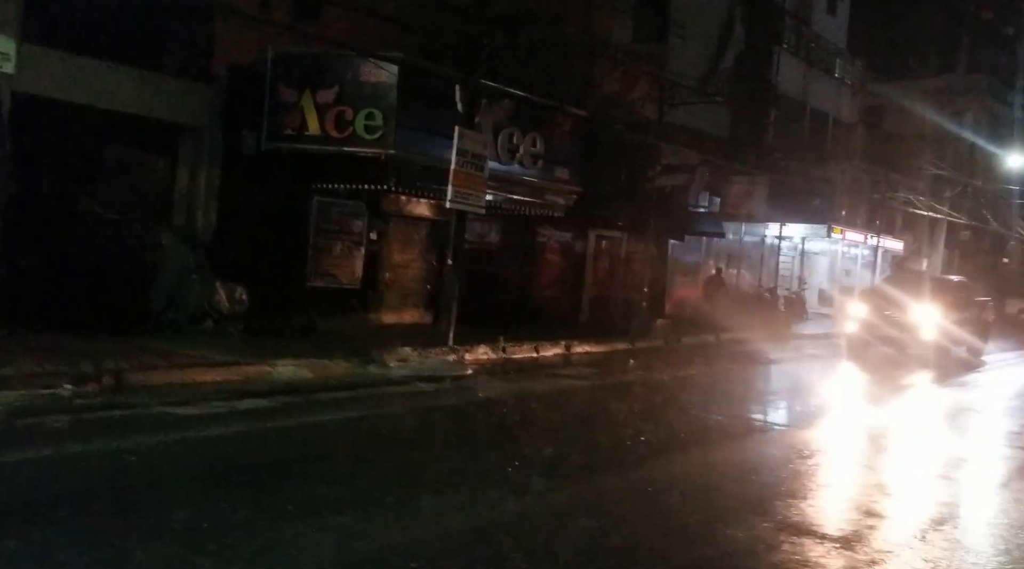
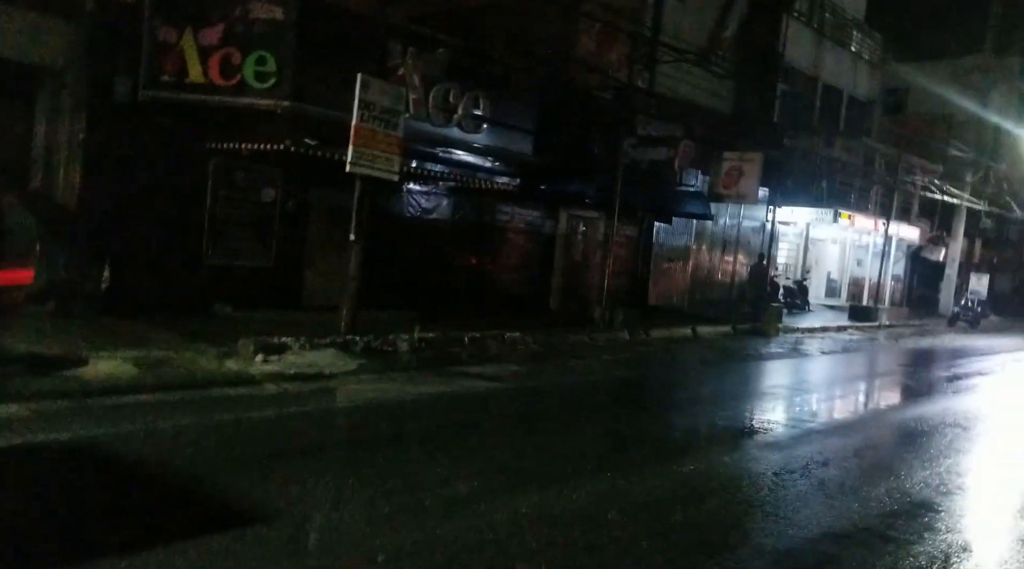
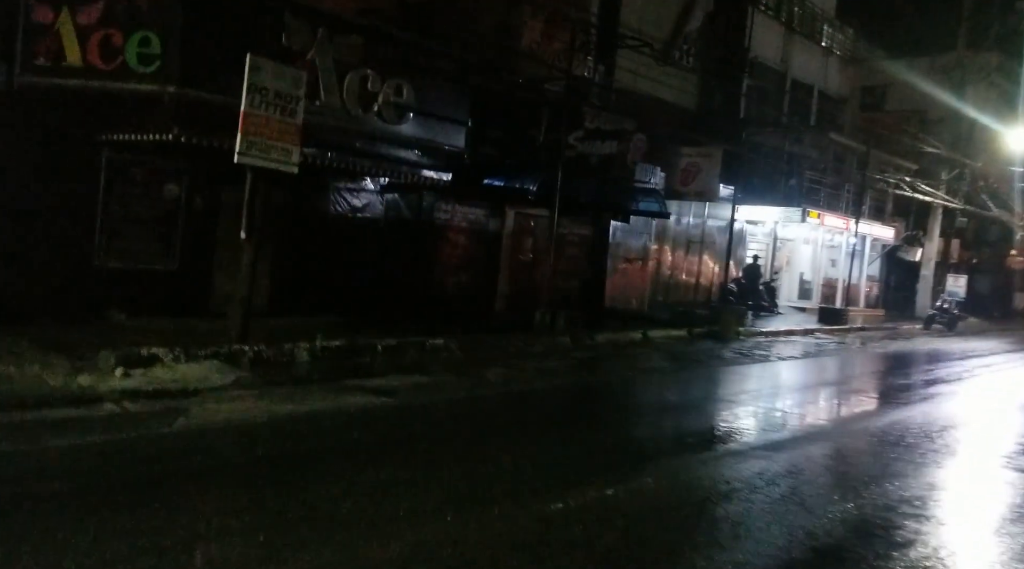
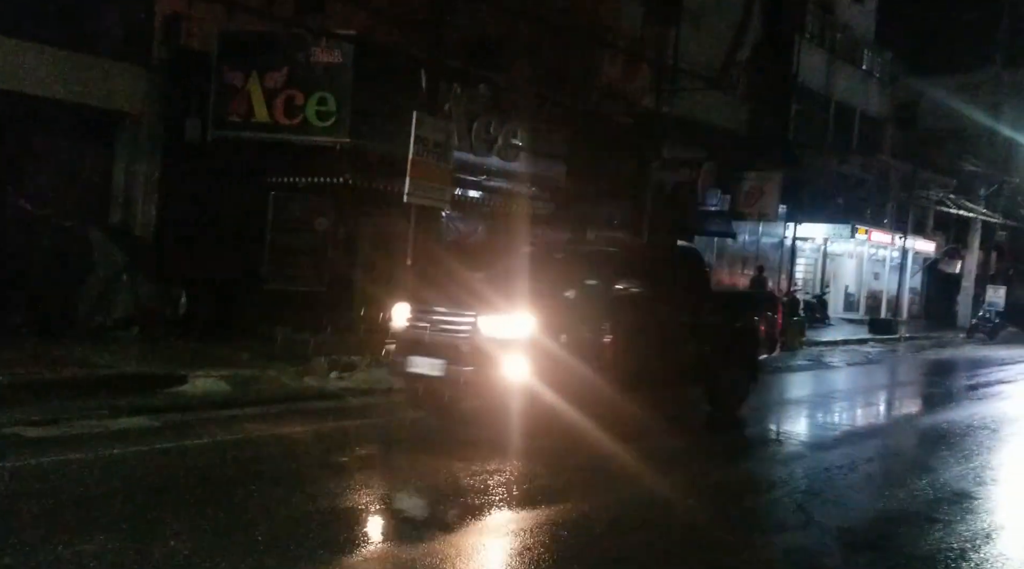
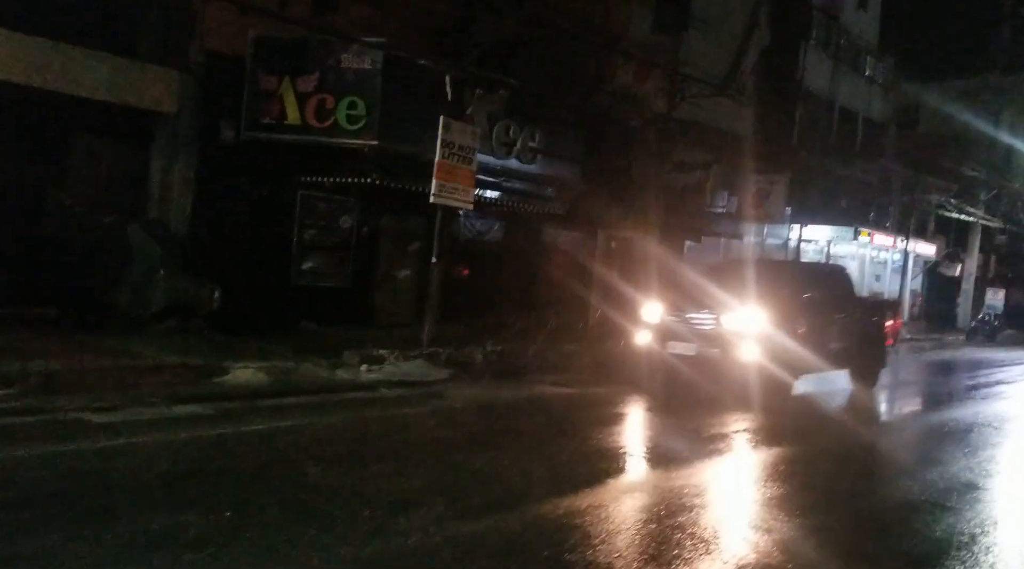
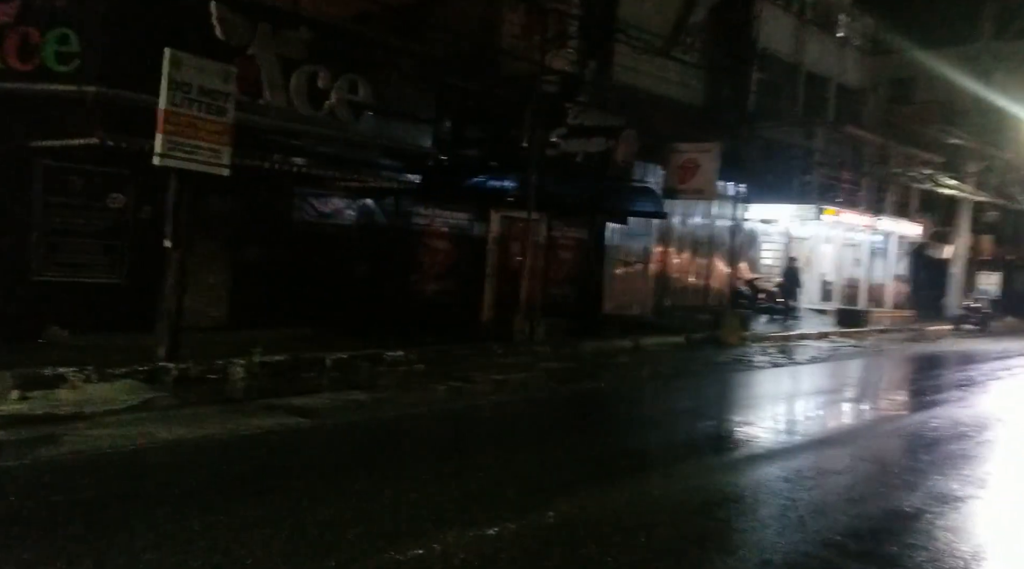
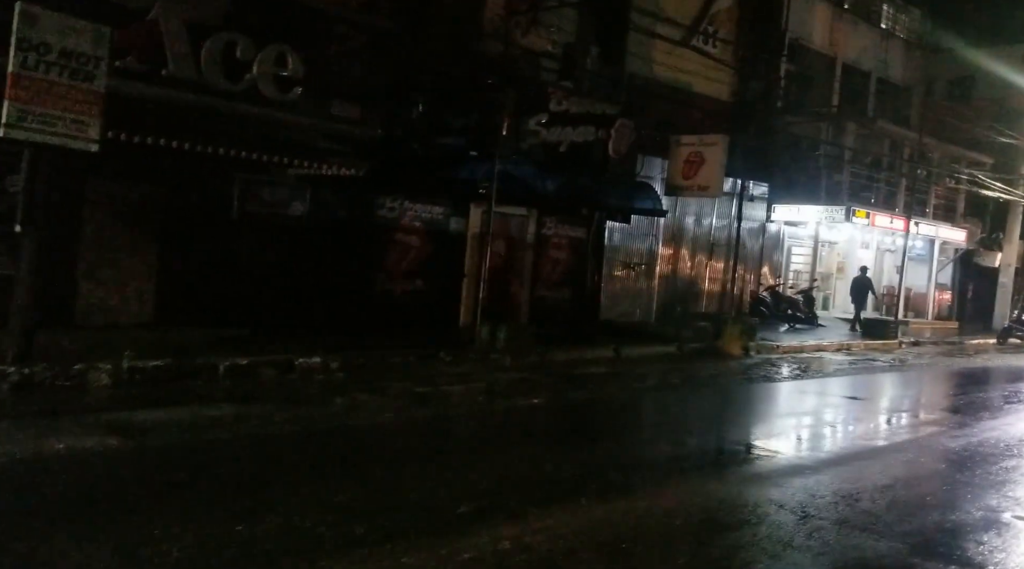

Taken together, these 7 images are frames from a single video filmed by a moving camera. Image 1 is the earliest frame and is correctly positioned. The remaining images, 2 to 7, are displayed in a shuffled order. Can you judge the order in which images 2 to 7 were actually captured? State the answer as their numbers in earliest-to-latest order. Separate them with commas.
5, 4, 2, 3, 6, 7
